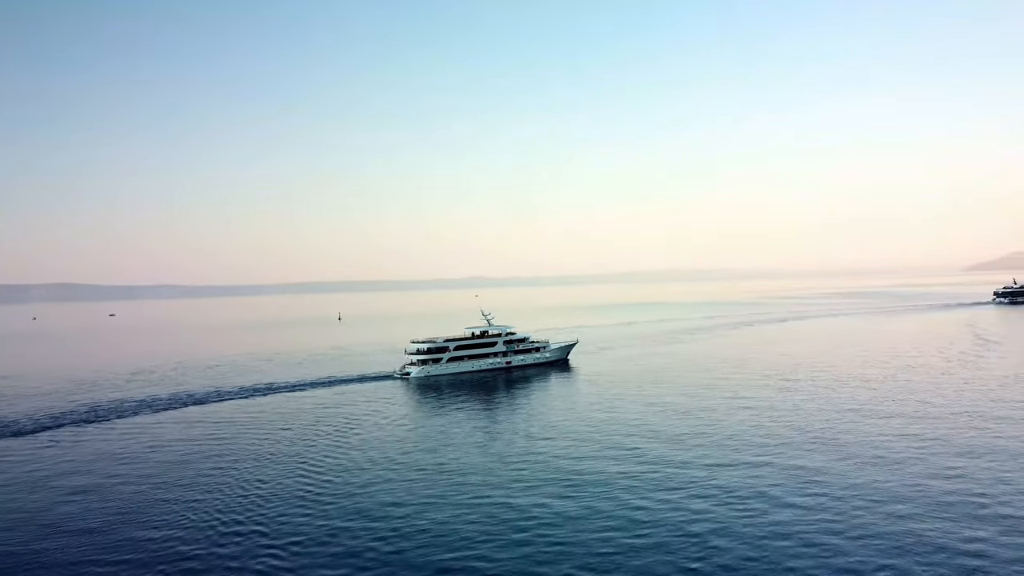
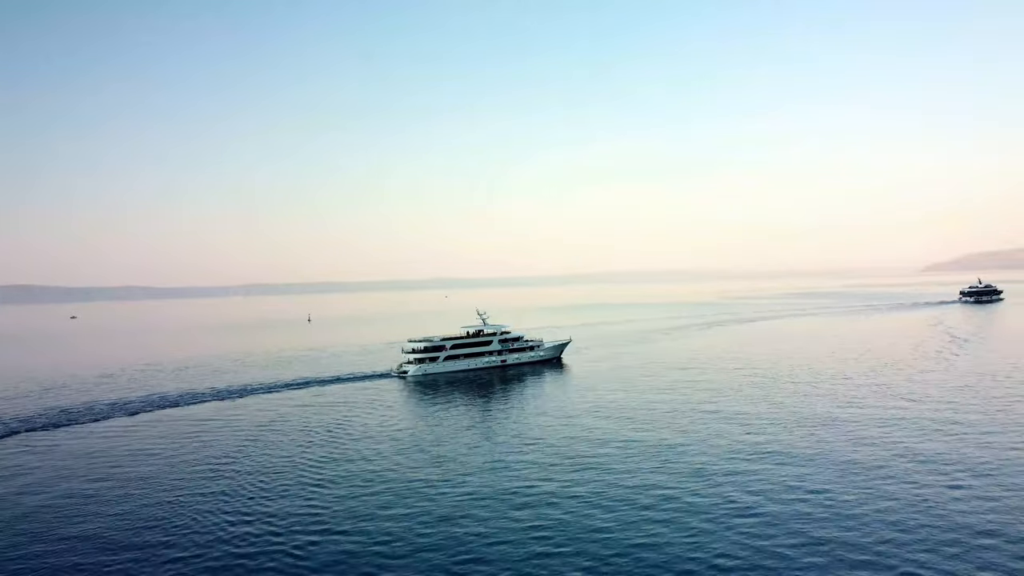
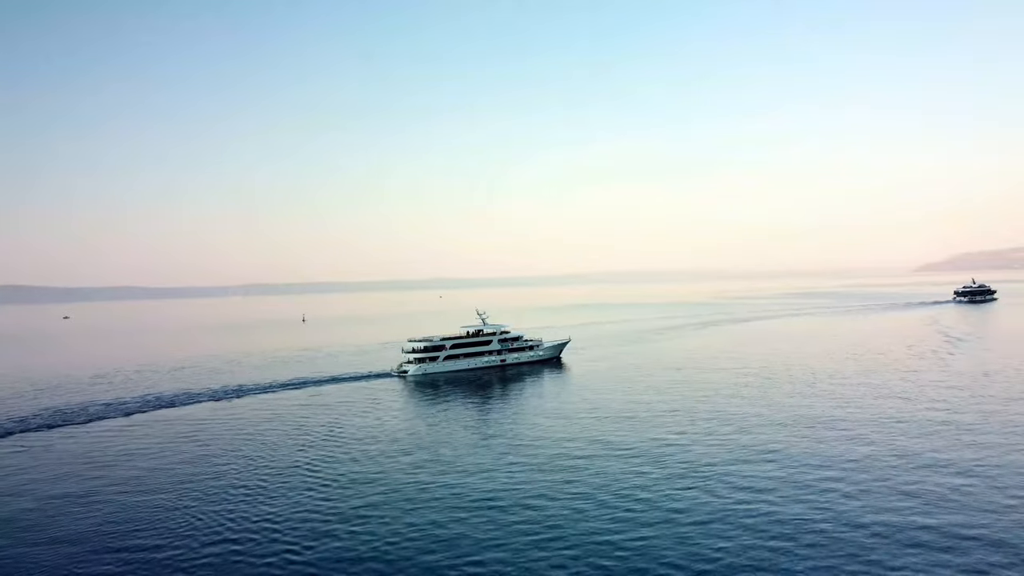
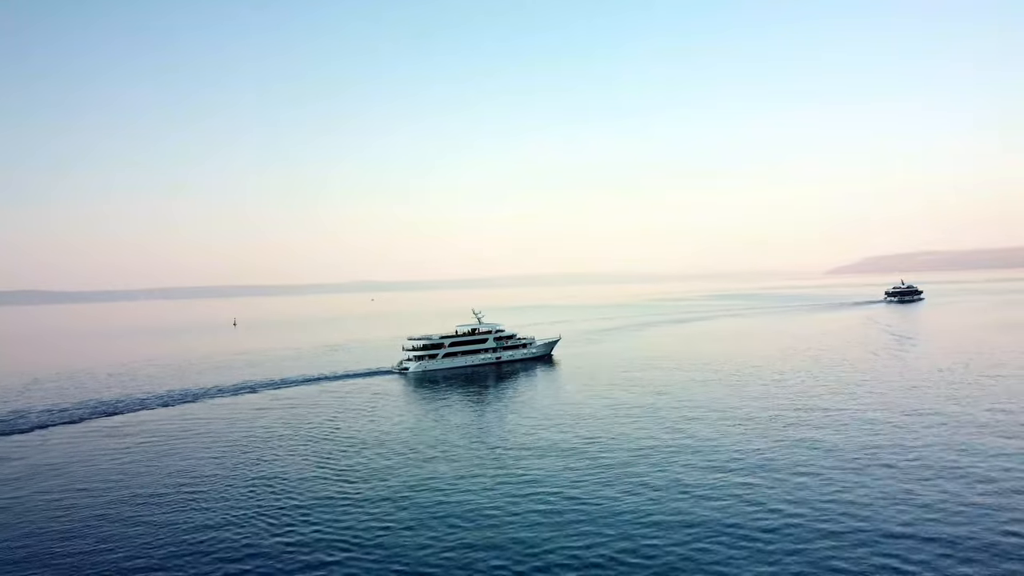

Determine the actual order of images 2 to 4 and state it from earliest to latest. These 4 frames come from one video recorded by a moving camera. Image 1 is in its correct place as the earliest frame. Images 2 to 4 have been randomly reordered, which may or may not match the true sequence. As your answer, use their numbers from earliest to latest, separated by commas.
2, 3, 4
